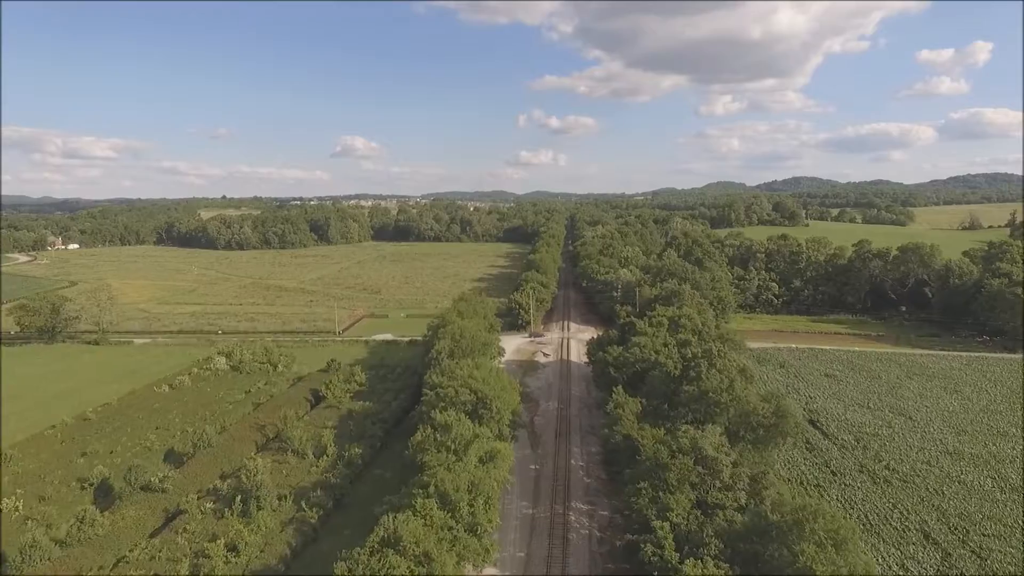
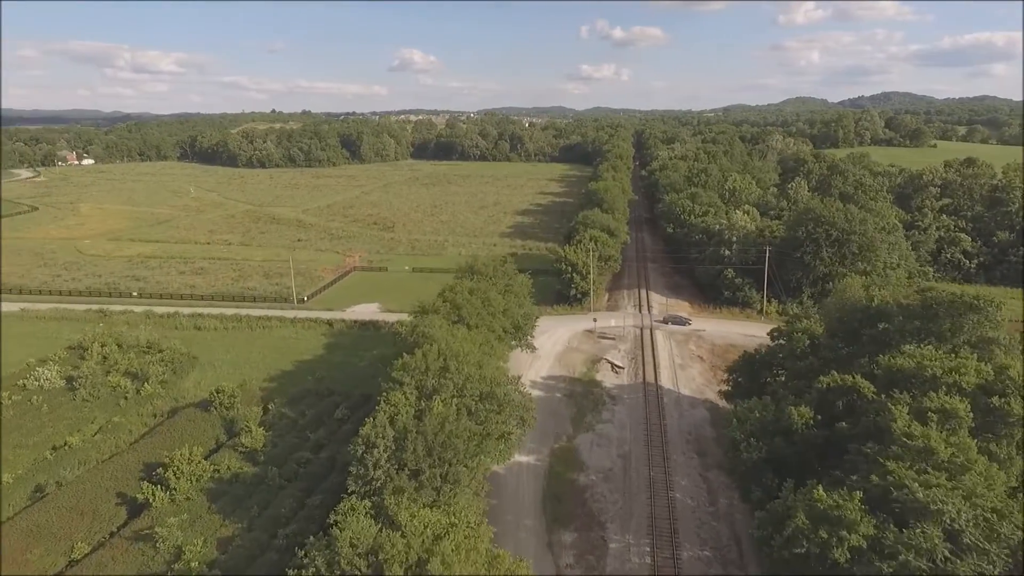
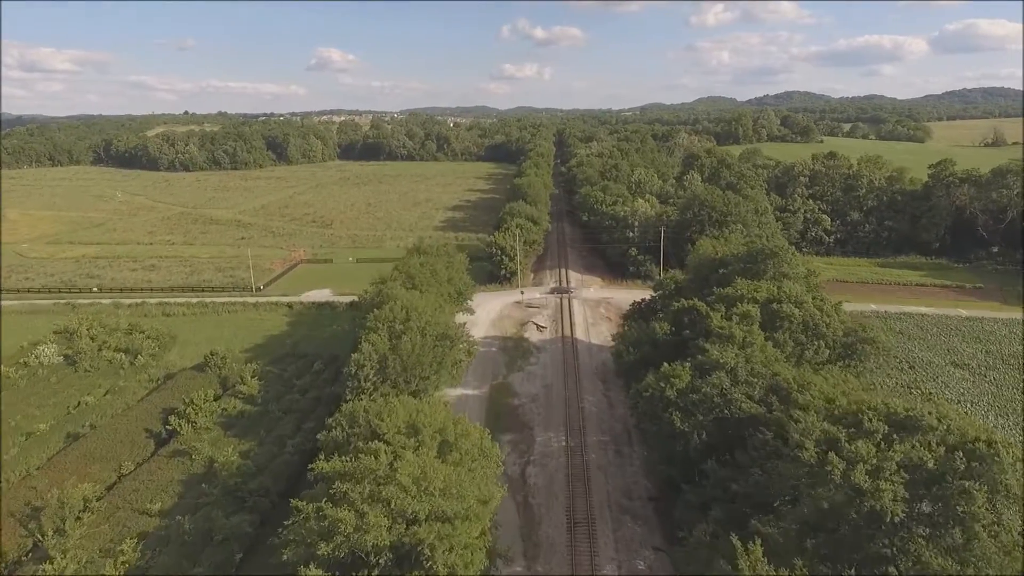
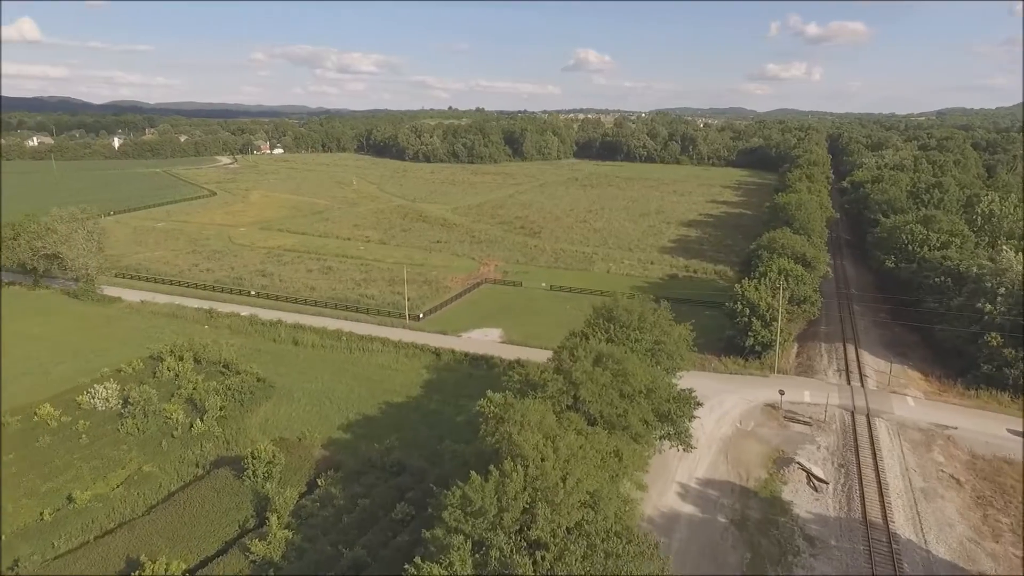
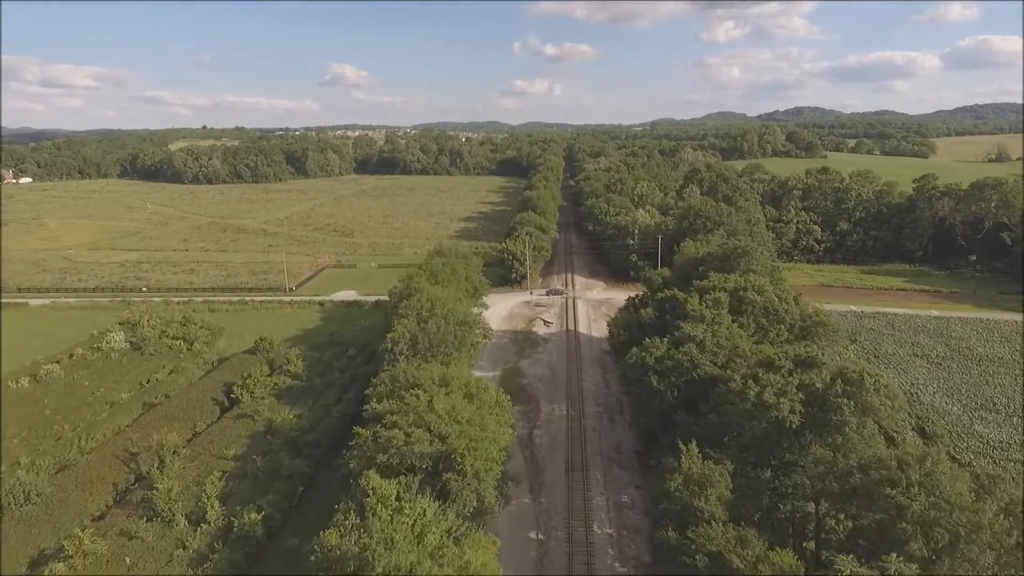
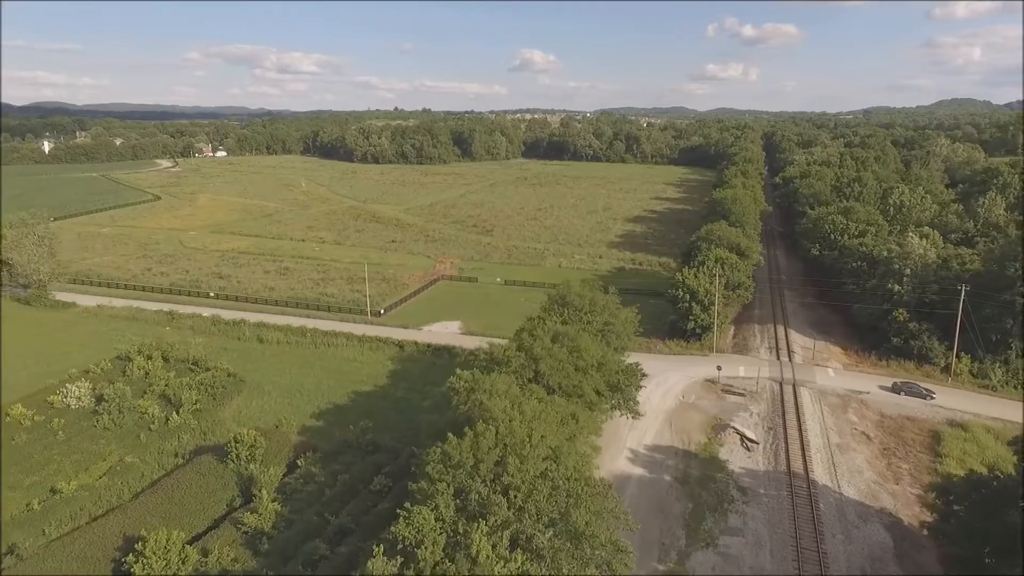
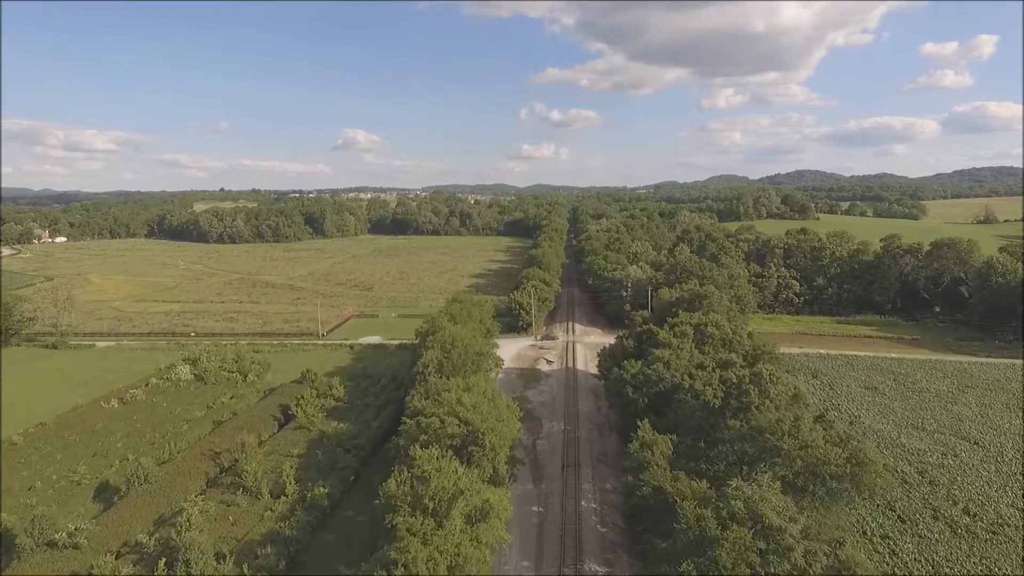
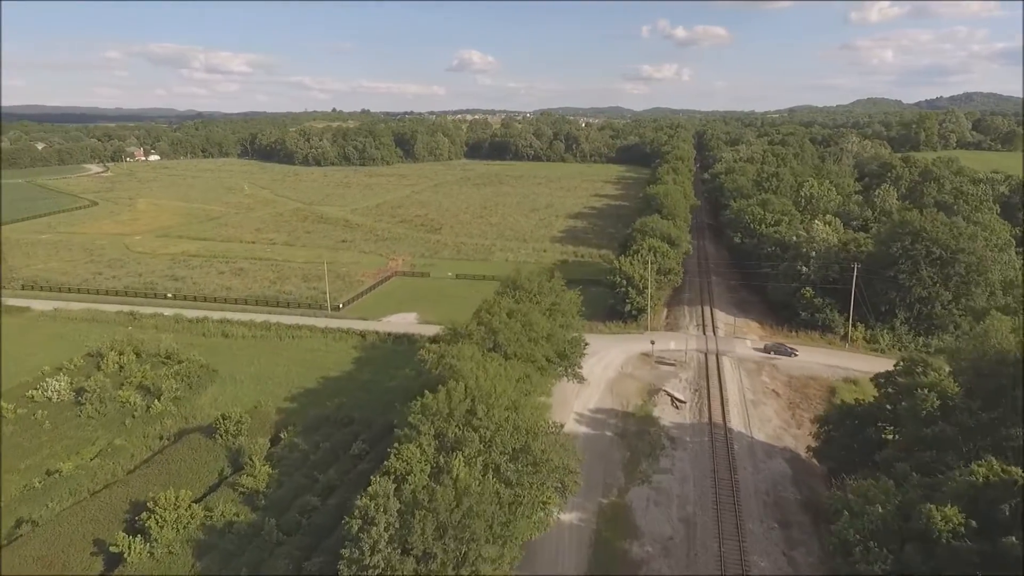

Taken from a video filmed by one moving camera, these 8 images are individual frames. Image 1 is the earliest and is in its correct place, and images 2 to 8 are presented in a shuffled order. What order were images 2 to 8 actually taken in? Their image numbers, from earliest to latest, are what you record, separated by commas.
7, 5, 3, 2, 8, 6, 4
